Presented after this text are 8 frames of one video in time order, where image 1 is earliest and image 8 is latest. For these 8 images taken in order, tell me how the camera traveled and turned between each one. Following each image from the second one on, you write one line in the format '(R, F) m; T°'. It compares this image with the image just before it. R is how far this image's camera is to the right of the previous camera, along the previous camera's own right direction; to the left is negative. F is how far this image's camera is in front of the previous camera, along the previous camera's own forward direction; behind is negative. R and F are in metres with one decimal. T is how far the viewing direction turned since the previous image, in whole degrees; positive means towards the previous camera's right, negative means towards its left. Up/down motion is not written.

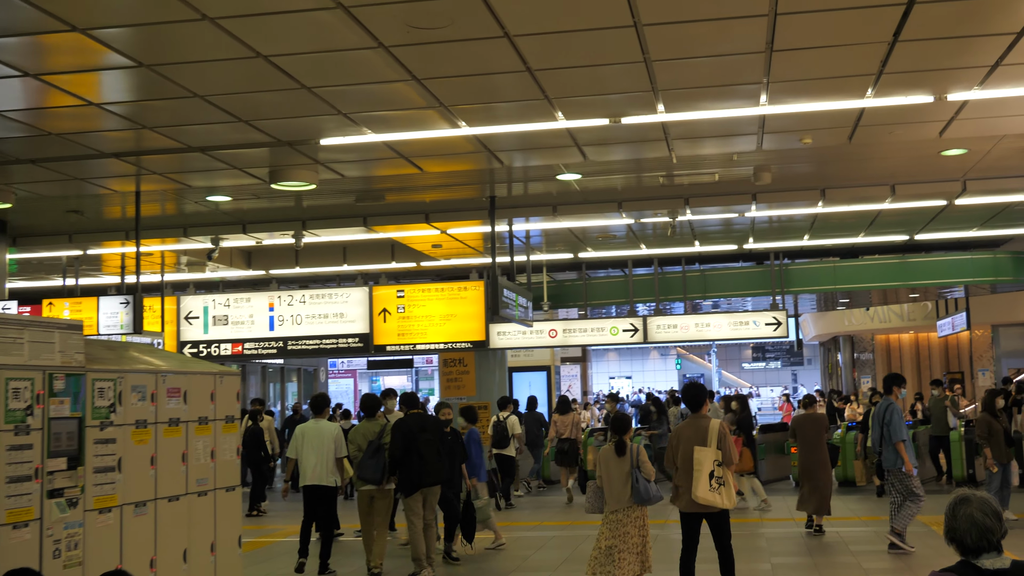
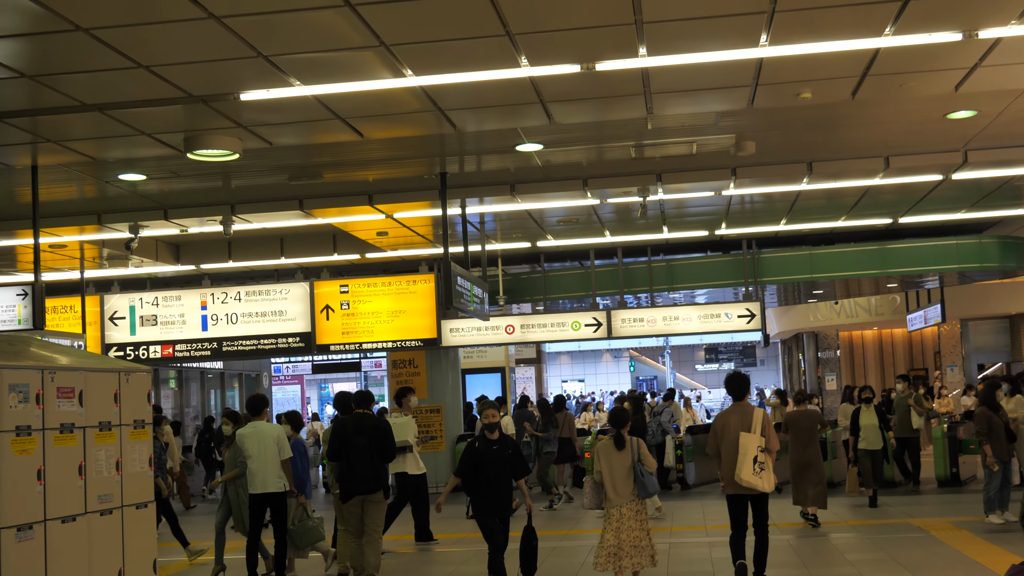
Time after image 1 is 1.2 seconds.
(0.0, +1.1) m; +2°
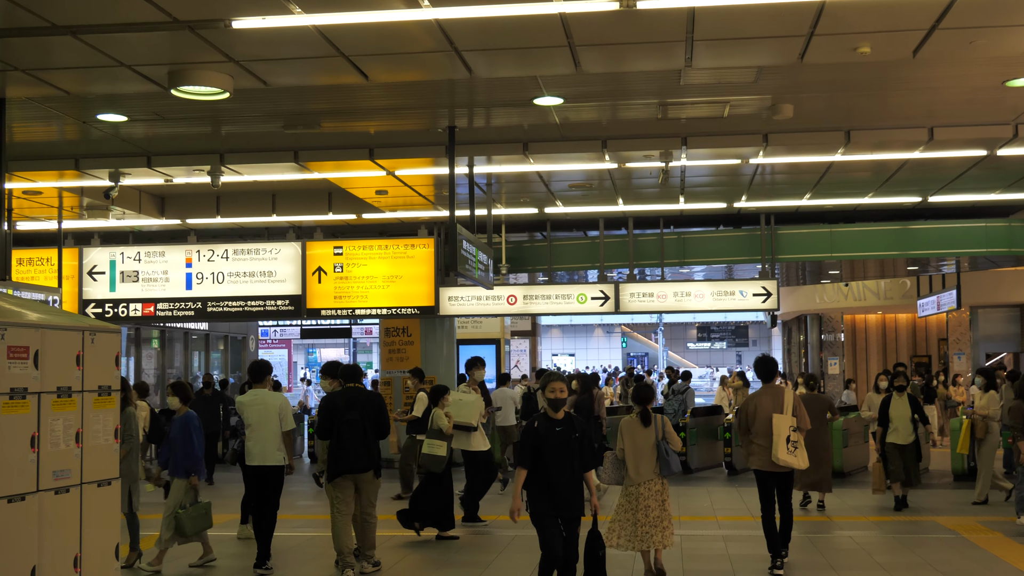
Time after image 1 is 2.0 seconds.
(-0.1, +0.7) m; 0°
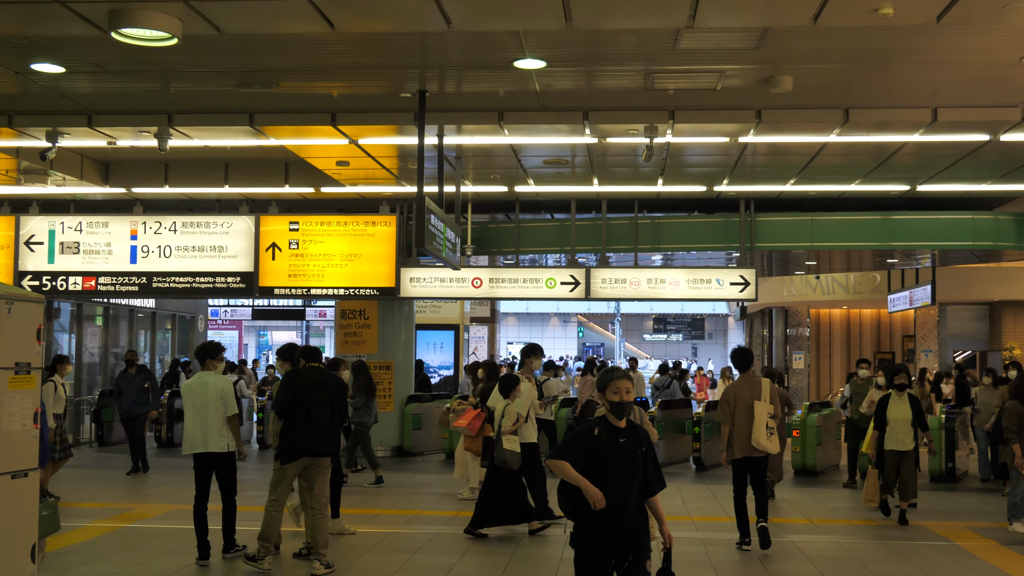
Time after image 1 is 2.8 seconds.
(-0.1, +0.6) m; +2°
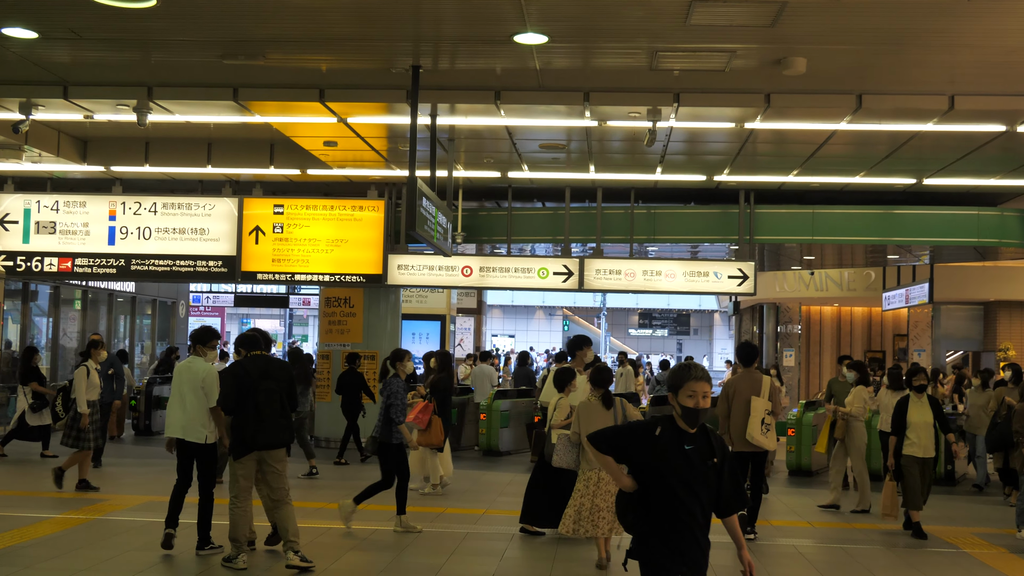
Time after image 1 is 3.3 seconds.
(-0.1, +0.4) m; +1°
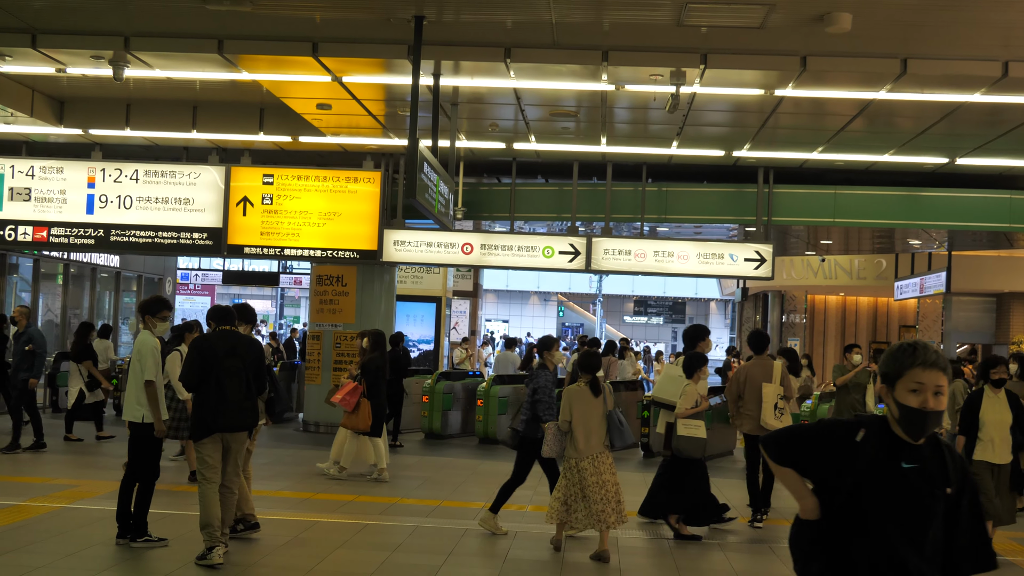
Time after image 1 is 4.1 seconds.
(-0.1, +0.7) m; 0°
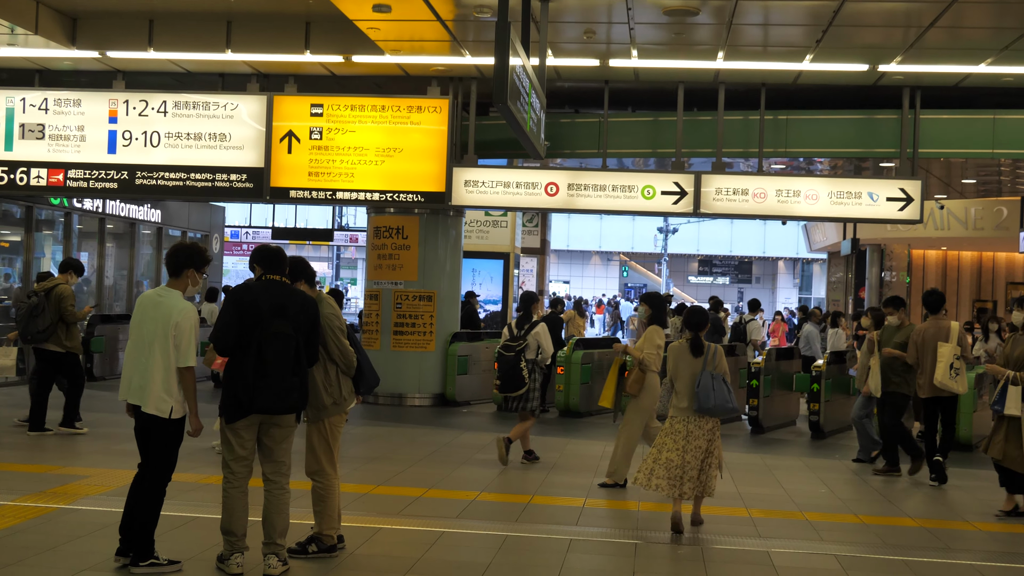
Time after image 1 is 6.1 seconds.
(-0.3, +1.7) m; -3°
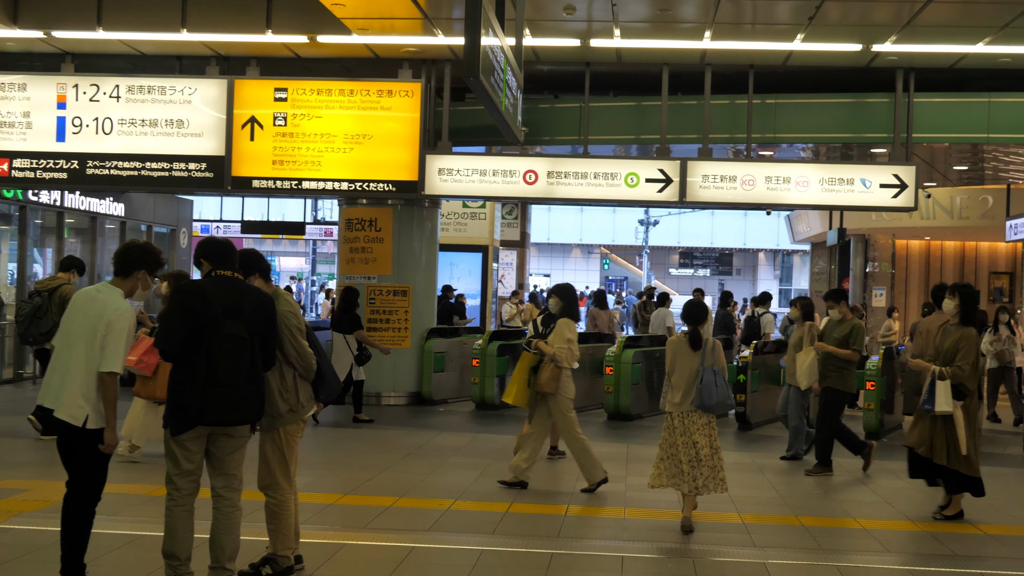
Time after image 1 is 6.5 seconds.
(0.0, +0.5) m; +1°
